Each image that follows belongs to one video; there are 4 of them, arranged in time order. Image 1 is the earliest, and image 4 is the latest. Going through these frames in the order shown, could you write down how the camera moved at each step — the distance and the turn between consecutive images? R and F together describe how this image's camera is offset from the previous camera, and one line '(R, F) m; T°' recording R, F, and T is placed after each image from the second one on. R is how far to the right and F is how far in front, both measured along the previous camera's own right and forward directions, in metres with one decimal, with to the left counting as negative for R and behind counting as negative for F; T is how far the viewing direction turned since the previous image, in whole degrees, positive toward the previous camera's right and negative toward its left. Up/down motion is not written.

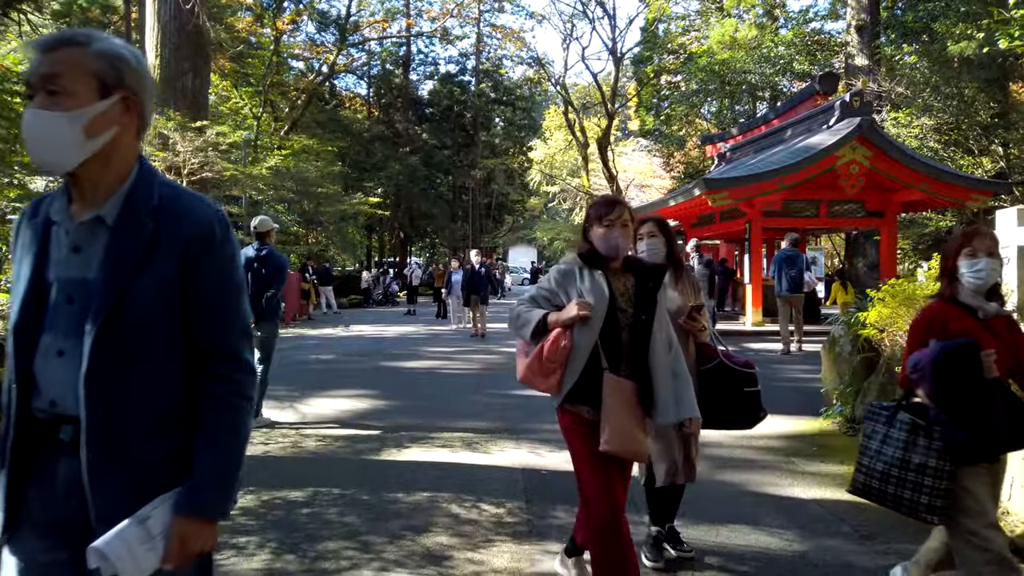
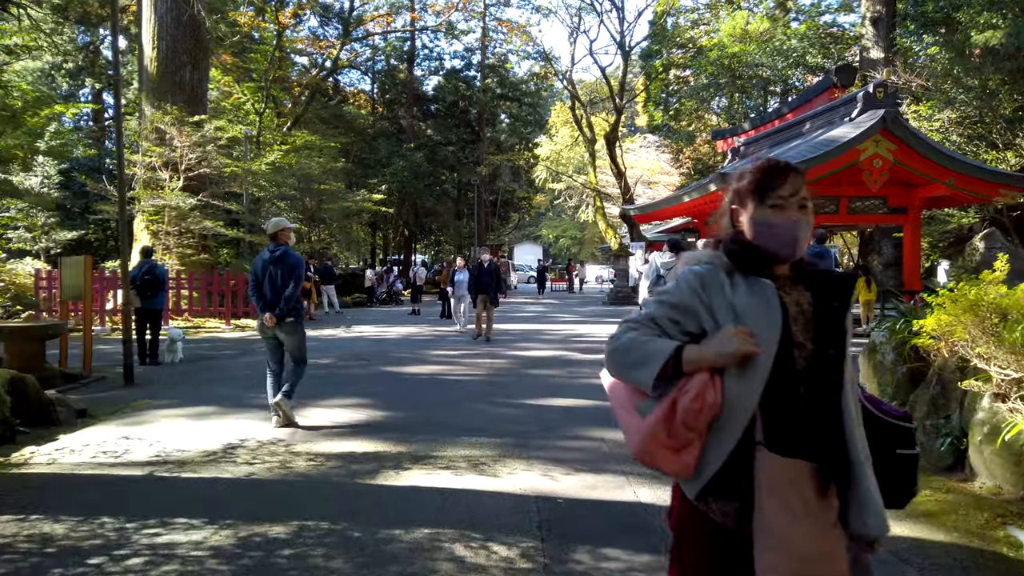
(0.0, +0.6) m; 0°
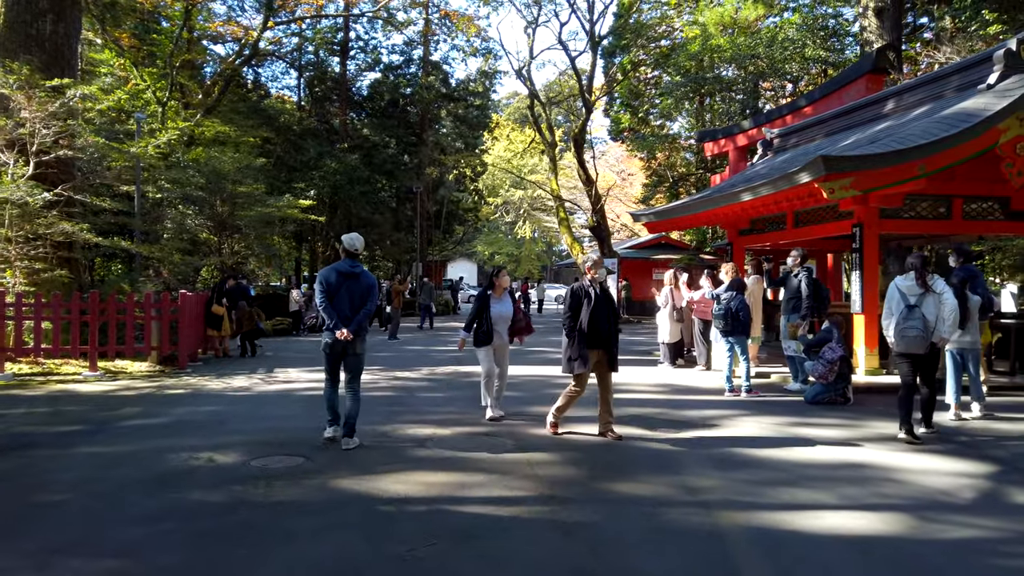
(-1.0, +4.6) m; +6°
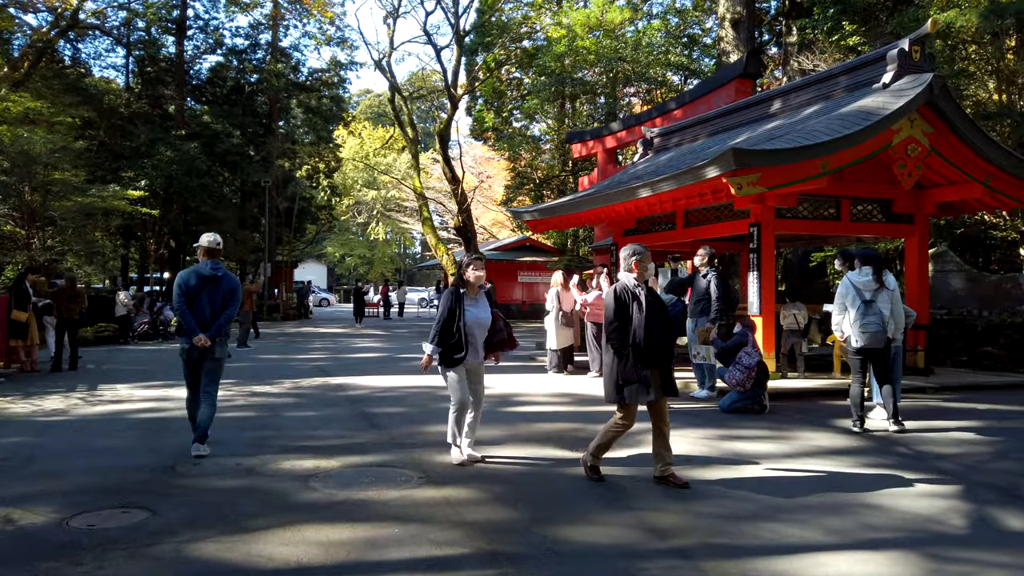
(-0.4, +1.2) m; +11°
